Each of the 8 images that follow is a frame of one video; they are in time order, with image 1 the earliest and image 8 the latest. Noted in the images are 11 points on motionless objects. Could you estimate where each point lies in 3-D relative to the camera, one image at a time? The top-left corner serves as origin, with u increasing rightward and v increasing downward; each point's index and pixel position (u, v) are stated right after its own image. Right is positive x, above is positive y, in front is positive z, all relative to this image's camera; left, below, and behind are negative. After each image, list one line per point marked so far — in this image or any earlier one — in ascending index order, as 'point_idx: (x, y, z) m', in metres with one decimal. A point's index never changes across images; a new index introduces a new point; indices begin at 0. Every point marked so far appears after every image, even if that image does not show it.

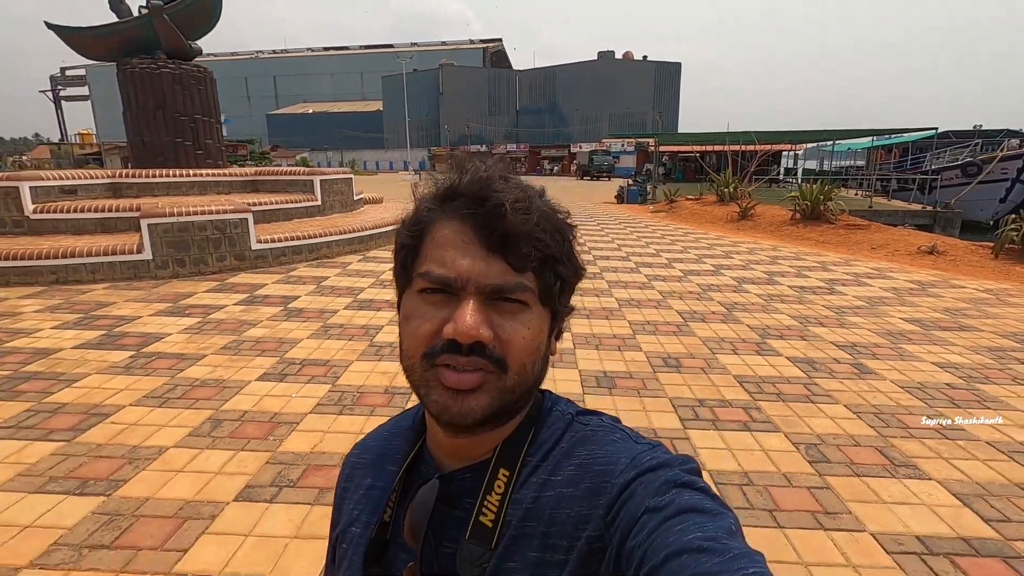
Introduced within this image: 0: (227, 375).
0: (-2.3, -0.7, +4.2) m
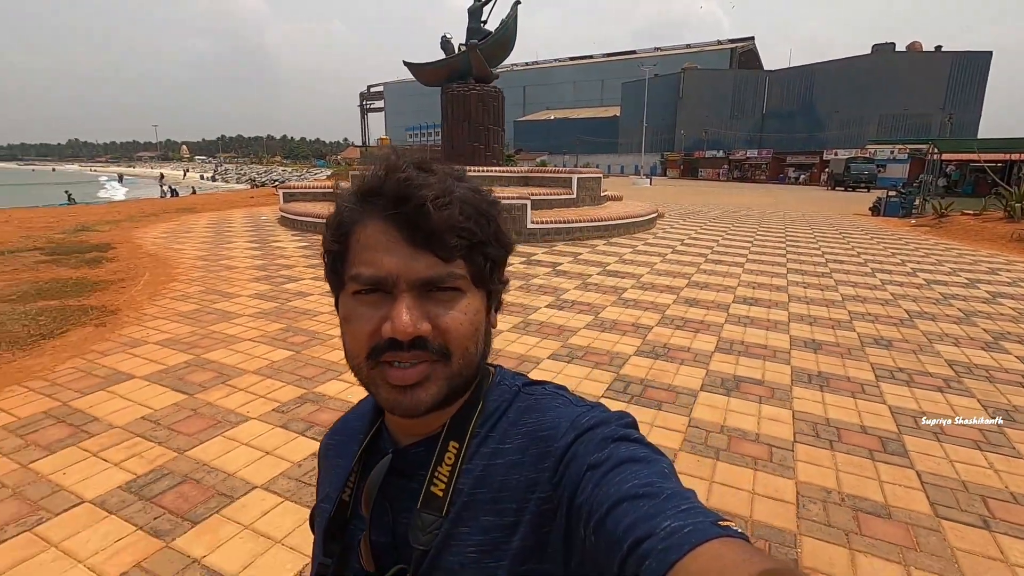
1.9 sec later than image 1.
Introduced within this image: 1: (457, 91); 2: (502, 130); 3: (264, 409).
0: (+0.2, -0.2, +6.3) m
1: (-1.4, +4.9, +13.2) m
2: (-0.2, +4.1, +13.8) m
3: (-1.7, -0.8, +3.8) m
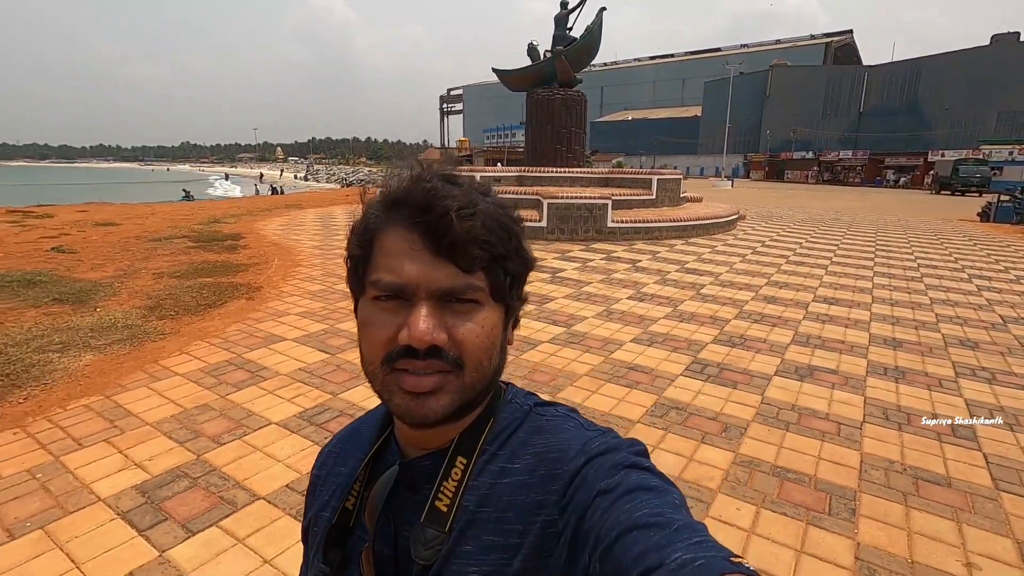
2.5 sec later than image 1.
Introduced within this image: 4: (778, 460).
0: (+1.2, -0.1, +6.8) m
1: (+0.8, +5.0, +13.8) m
2: (+1.9, +4.2, +14.3) m
3: (-0.9, -0.6, +4.6) m
4: (+1.6, -1.0, +3.2) m
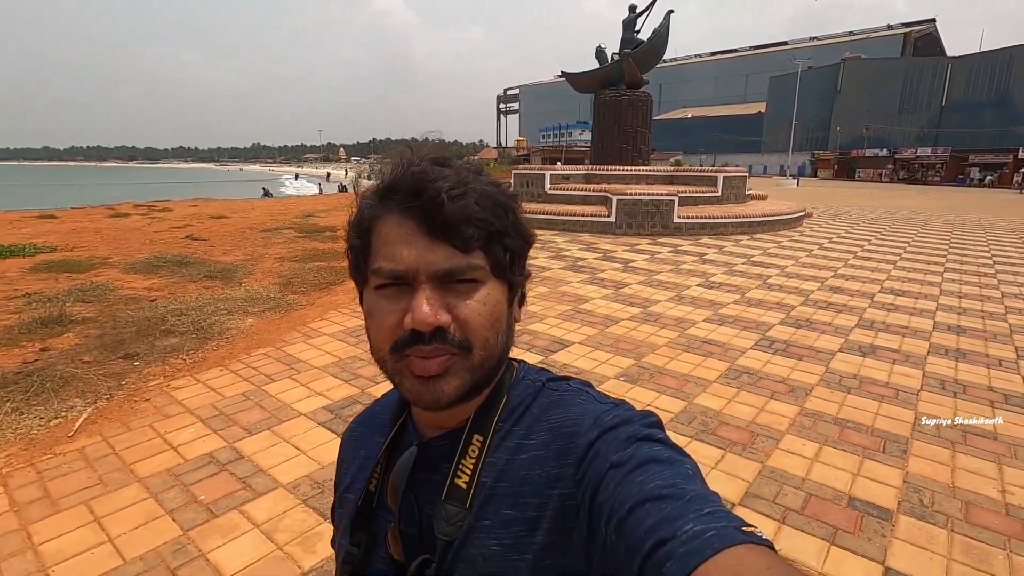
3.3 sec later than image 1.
0: (+2.3, +0.1, +7.4) m
1: (+2.6, +5.2, +14.4) m
2: (+3.8, +4.3, +14.8) m
3: (-0.1, -0.4, +5.3) m
4: (+2.3, -0.9, +3.8) m
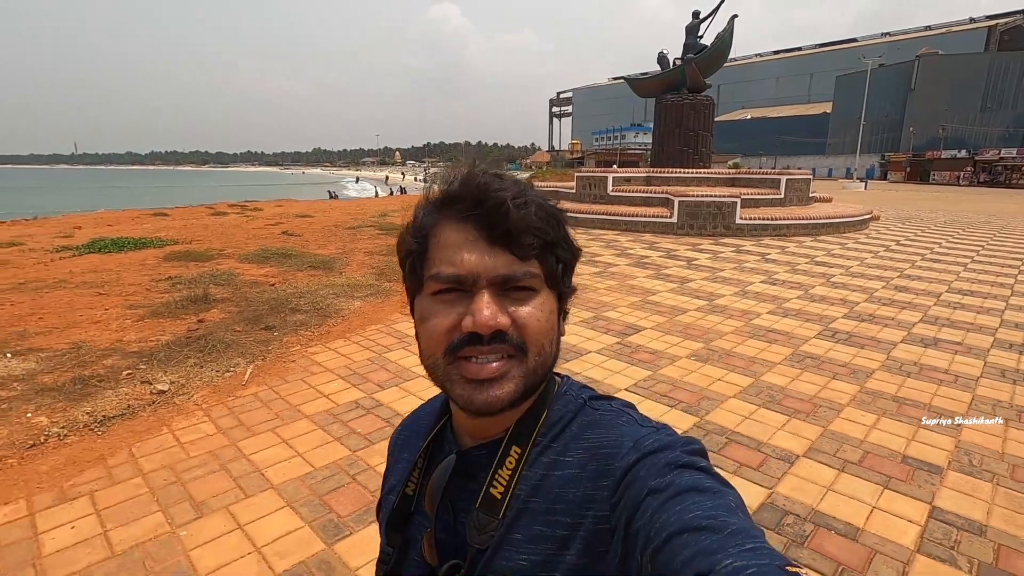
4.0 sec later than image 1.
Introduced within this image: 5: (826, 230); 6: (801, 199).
0: (+3.3, +0.1, +7.7) m
1: (+4.4, +5.2, +14.7) m
2: (+5.6, +4.3, +15.0) m
3: (+0.8, -0.3, +5.9) m
4: (+3.0, -0.8, +4.1) m
5: (+6.9, +1.3, +11.7) m
6: (+7.3, +2.3, +13.5) m
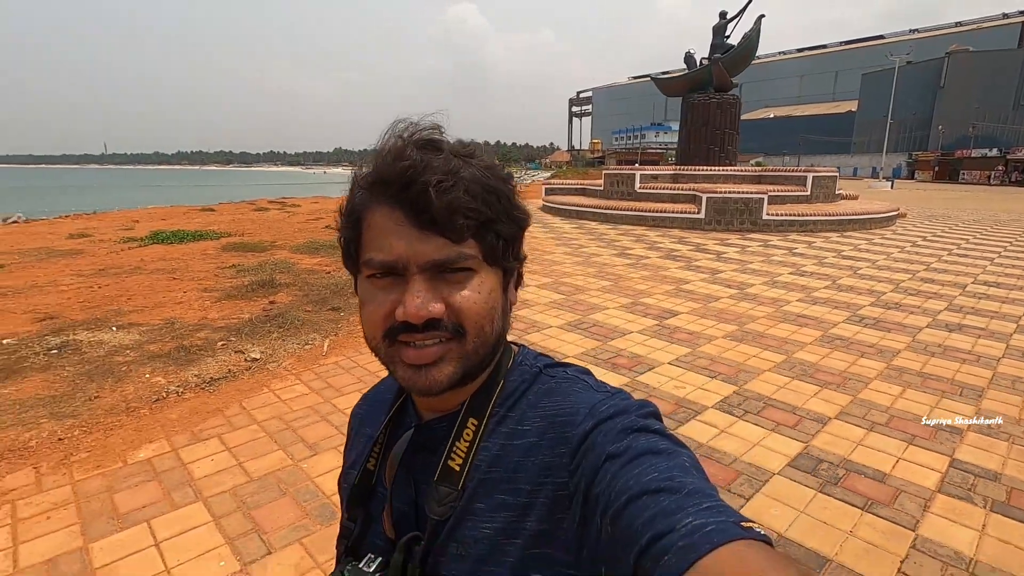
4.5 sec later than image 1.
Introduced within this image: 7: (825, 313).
0: (+3.9, +0.3, +8.1) m
1: (+5.2, +5.3, +15.0) m
2: (+6.4, +4.4, +15.2) m
3: (+1.3, -0.2, +6.3) m
4: (+3.5, -0.7, +4.5) m
5: (+7.6, +1.4, +11.9) m
6: (+8.1, +2.4, +13.7) m
7: (+3.5, -0.3, +5.9) m
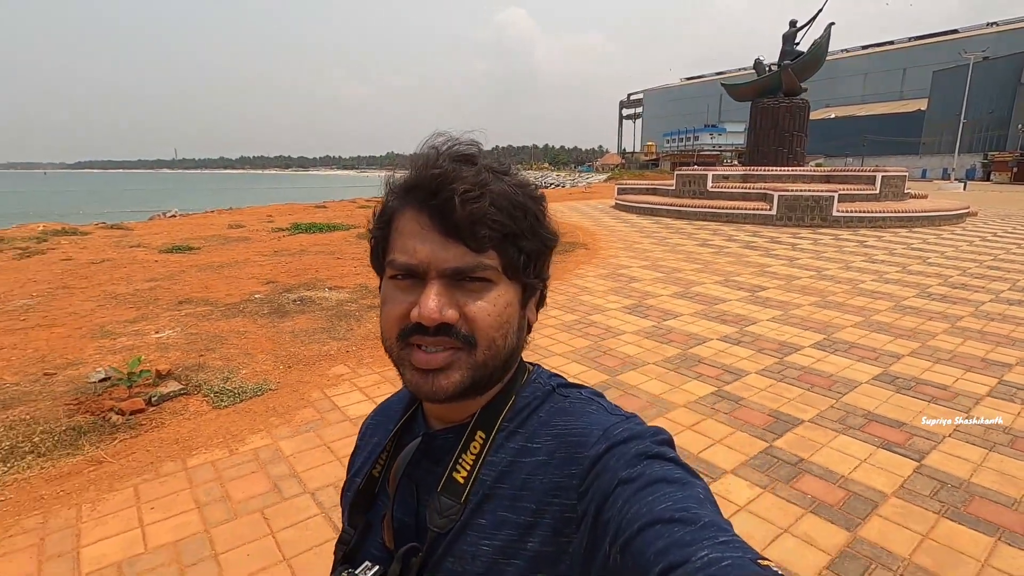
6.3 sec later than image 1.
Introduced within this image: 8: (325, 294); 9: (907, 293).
0: (+5.6, +0.5, +9.0) m
1: (+7.6, +5.5, +15.8) m
2: (+8.8, +4.6, +15.9) m
3: (+2.8, +0.1, +7.5) m
4: (+4.8, -0.4, +5.5) m
5: (+9.6, +1.5, +12.5) m
6: (+10.3, +2.5, +14.3) m
7: (+5.0, 0.0, +6.9) m
8: (-2.3, -0.1, +6.5) m
9: (+5.0, -0.1, +6.8) m
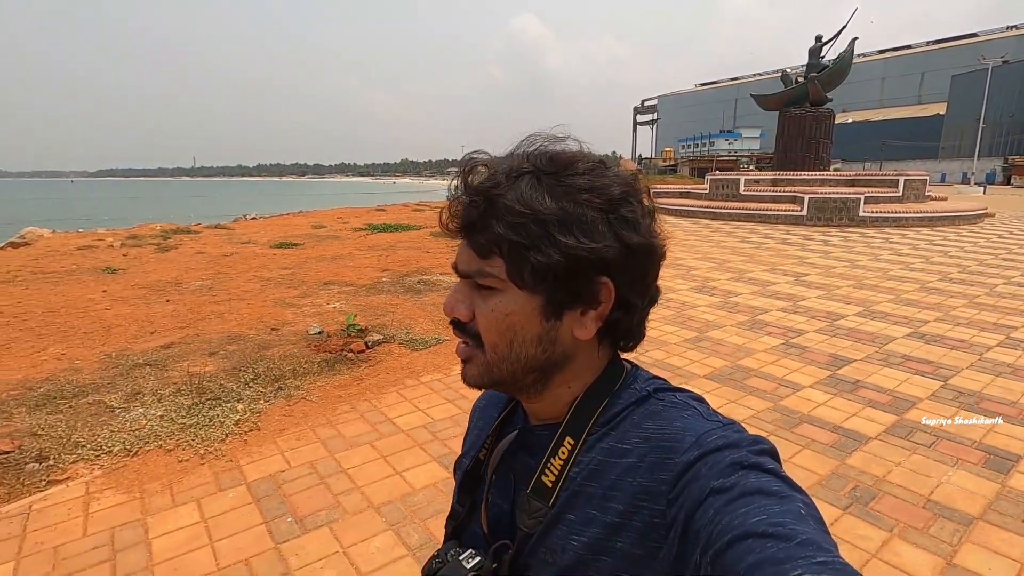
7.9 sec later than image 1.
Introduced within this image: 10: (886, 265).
0: (+6.9, +0.7, +10.2) m
1: (+9.0, +5.6, +17.0) m
2: (+10.2, +4.7, +17.0) m
3: (+4.1, +0.3, +8.7) m
4: (+6.0, -0.2, +6.6) m
5: (+10.9, +1.7, +13.6) m
6: (+11.7, +2.6, +15.3) m
7: (+6.2, +0.2, +8.1) m
8: (-1.1, +0.1, +7.9) m
9: (+6.2, +0.1, +8.0) m
10: (+6.4, +0.4, +9.1) m
